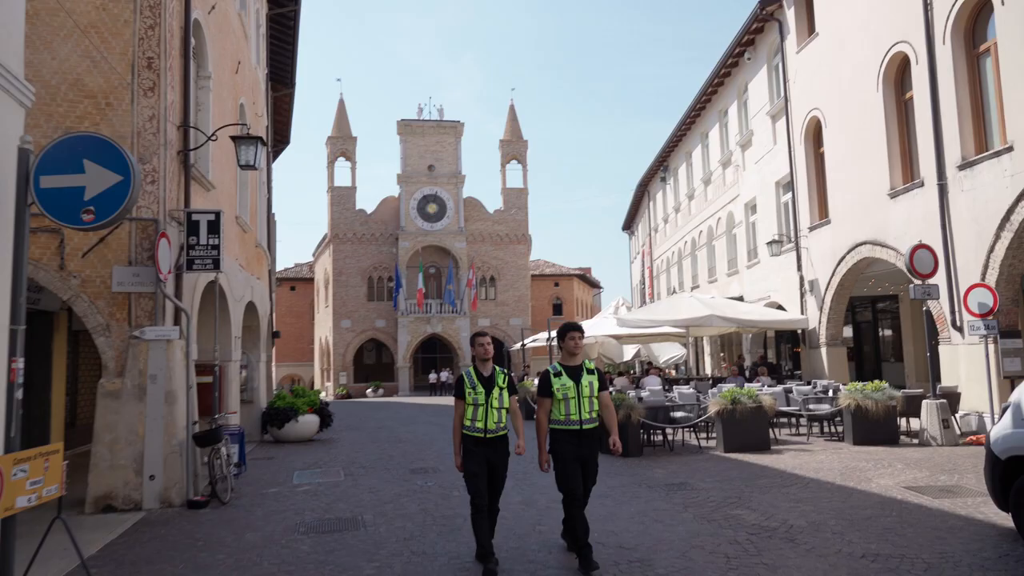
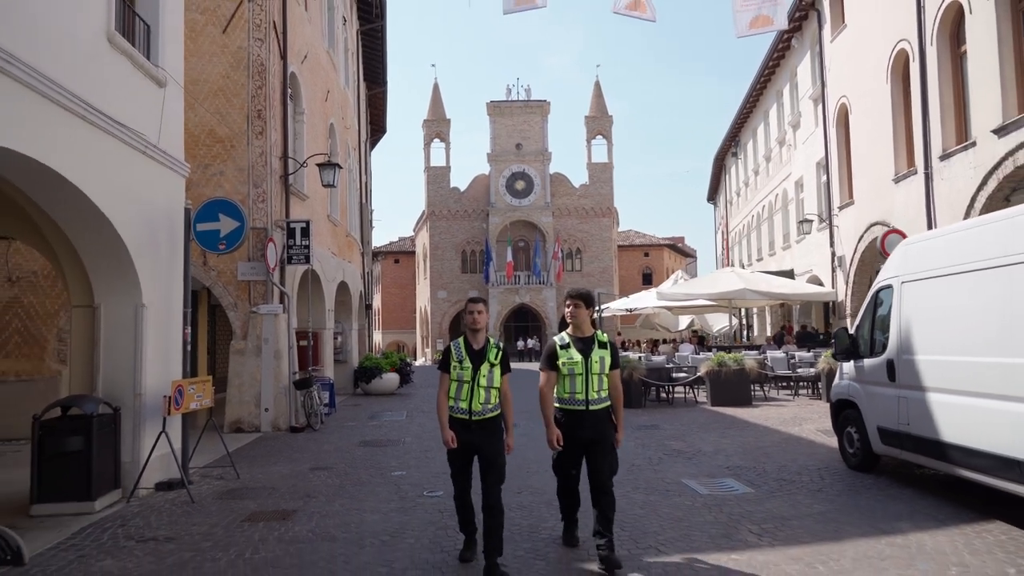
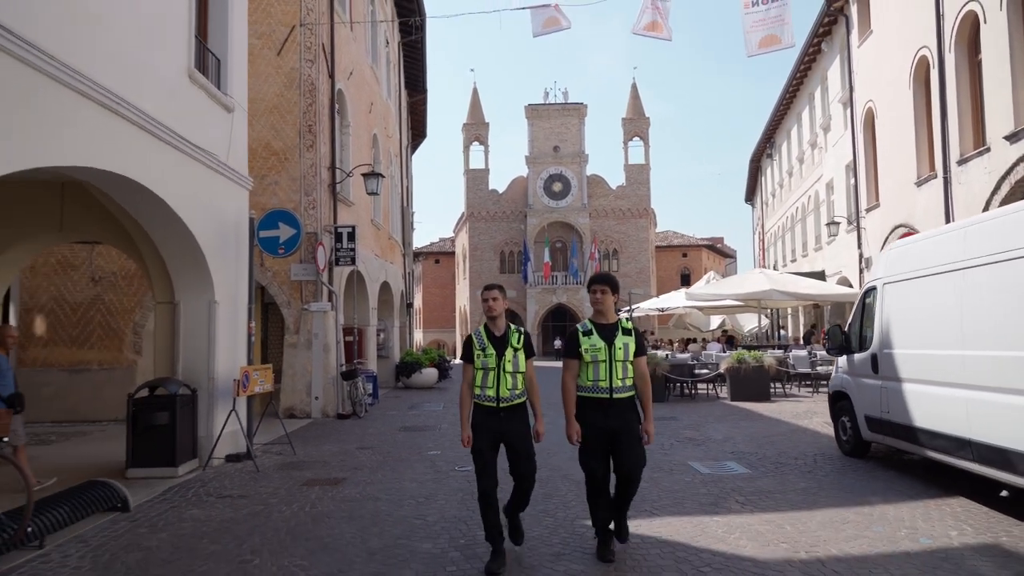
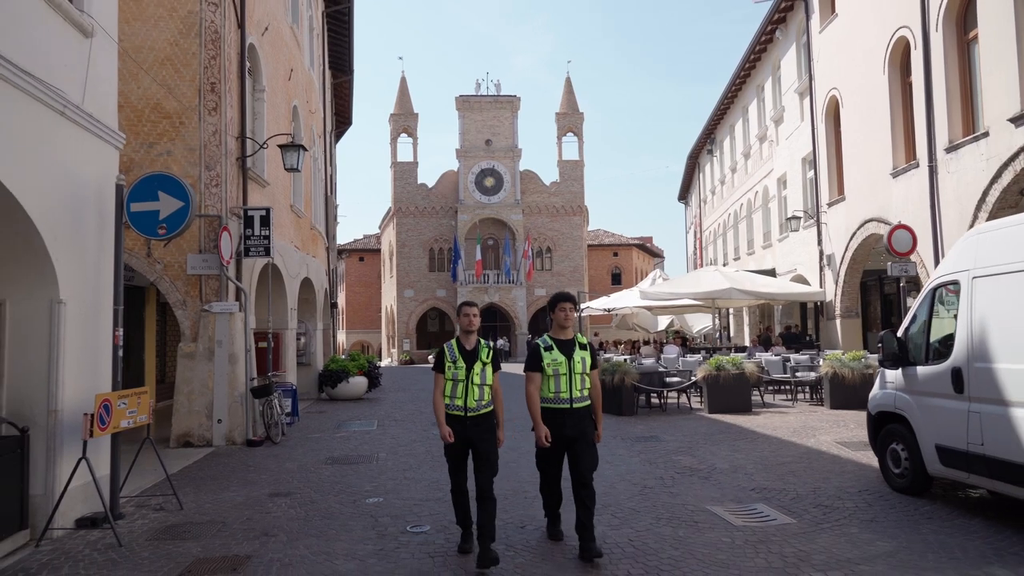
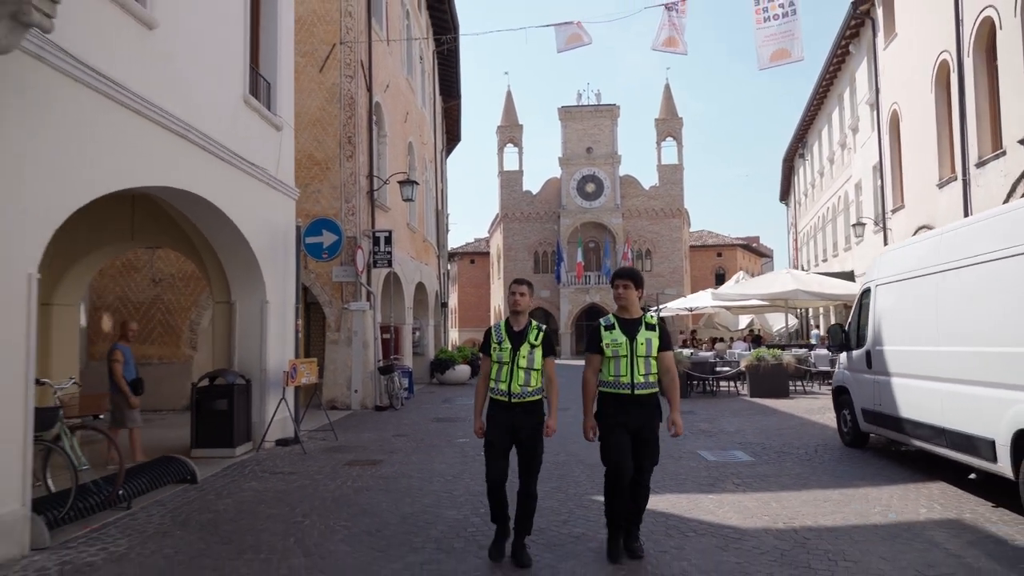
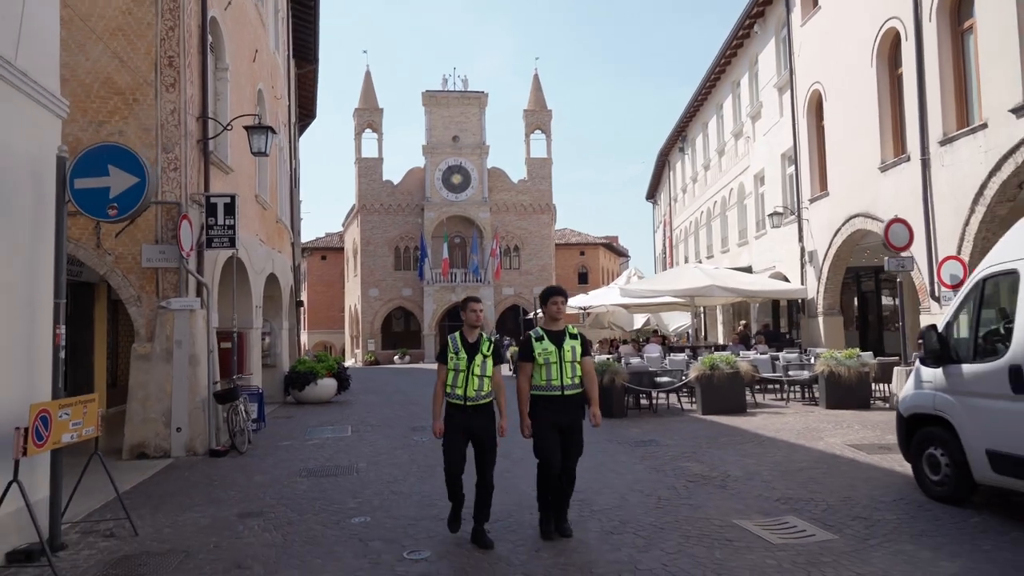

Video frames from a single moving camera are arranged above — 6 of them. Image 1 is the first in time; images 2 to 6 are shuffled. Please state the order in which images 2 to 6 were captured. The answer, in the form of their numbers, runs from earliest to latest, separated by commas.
6, 4, 2, 3, 5
